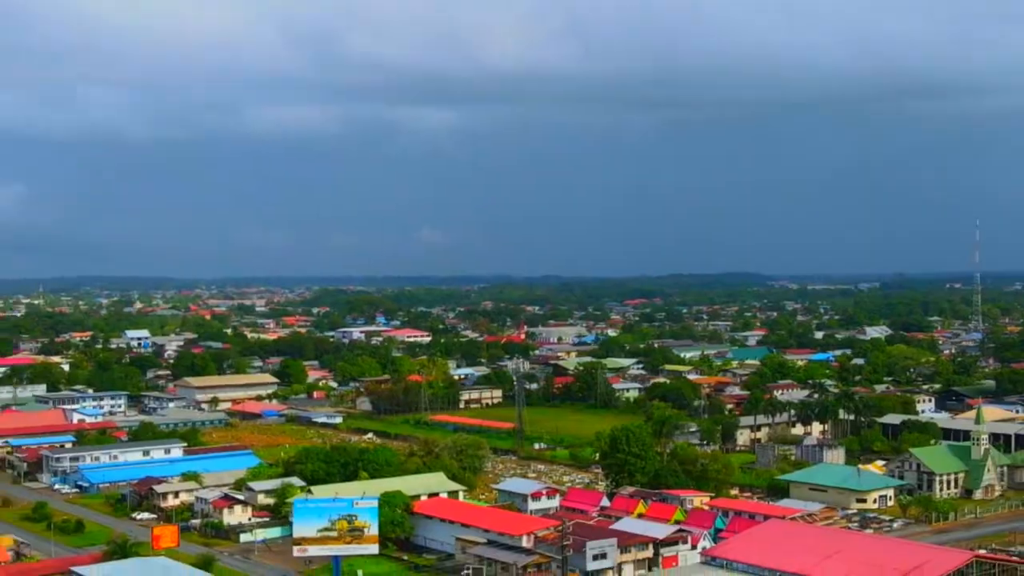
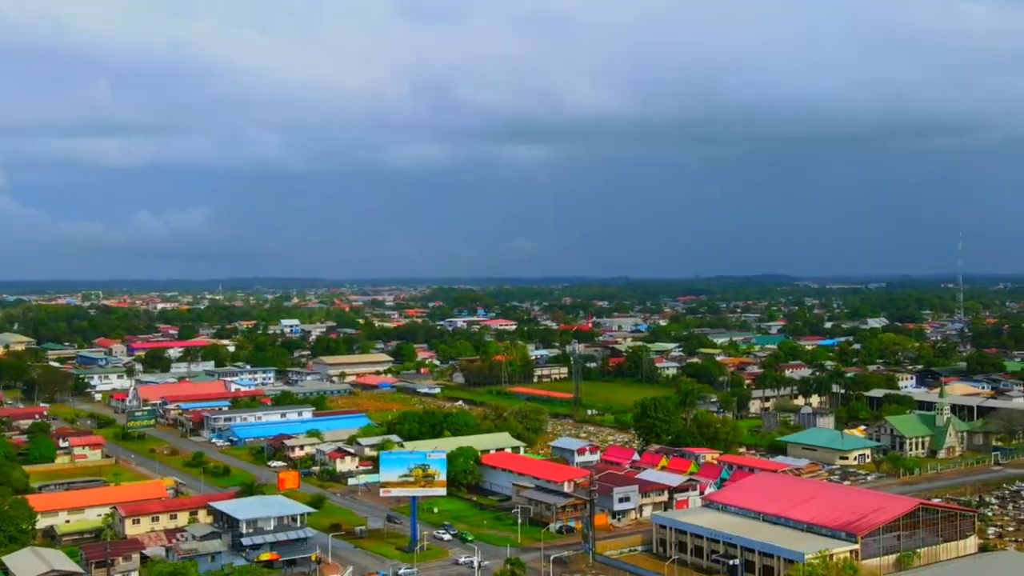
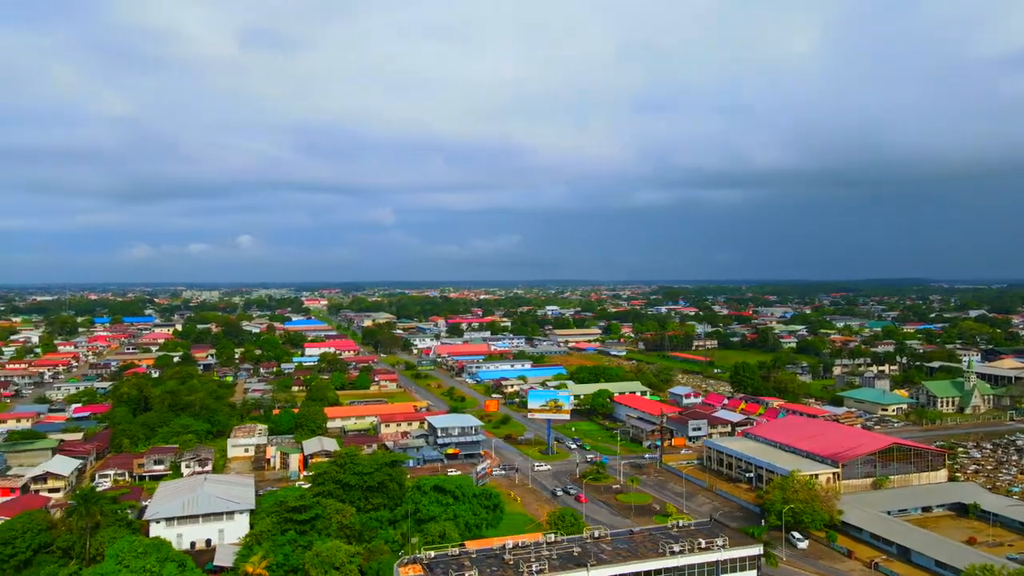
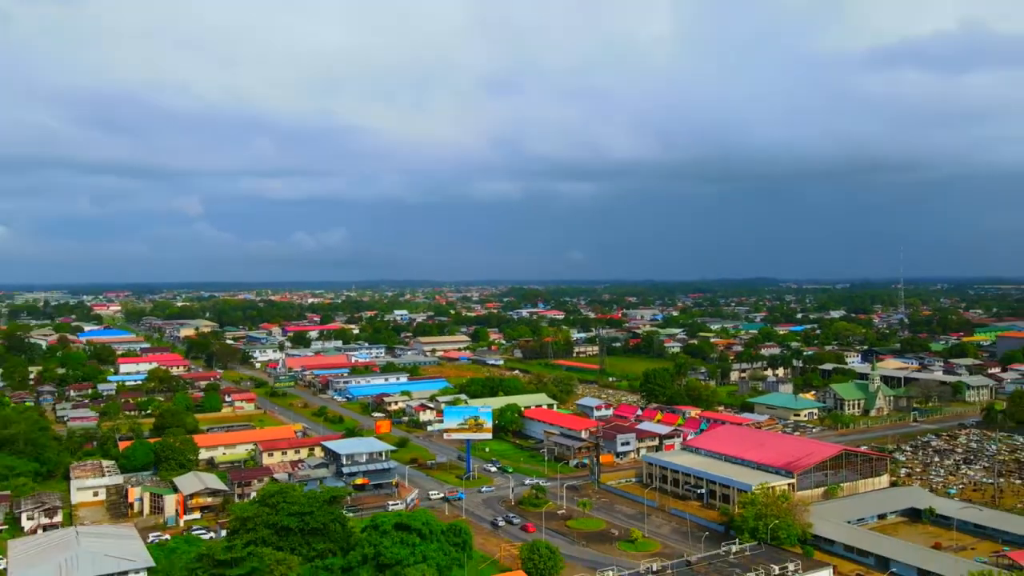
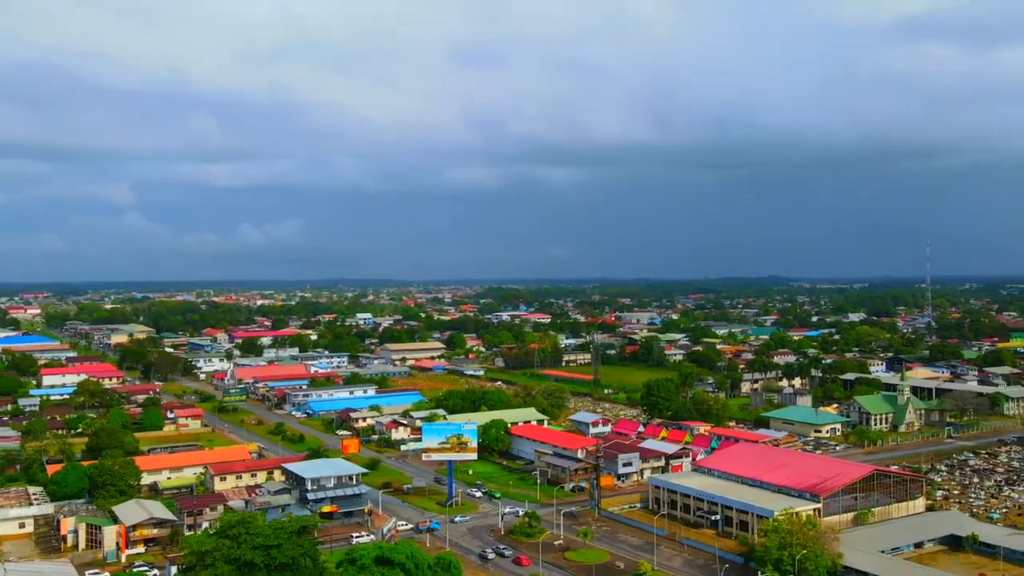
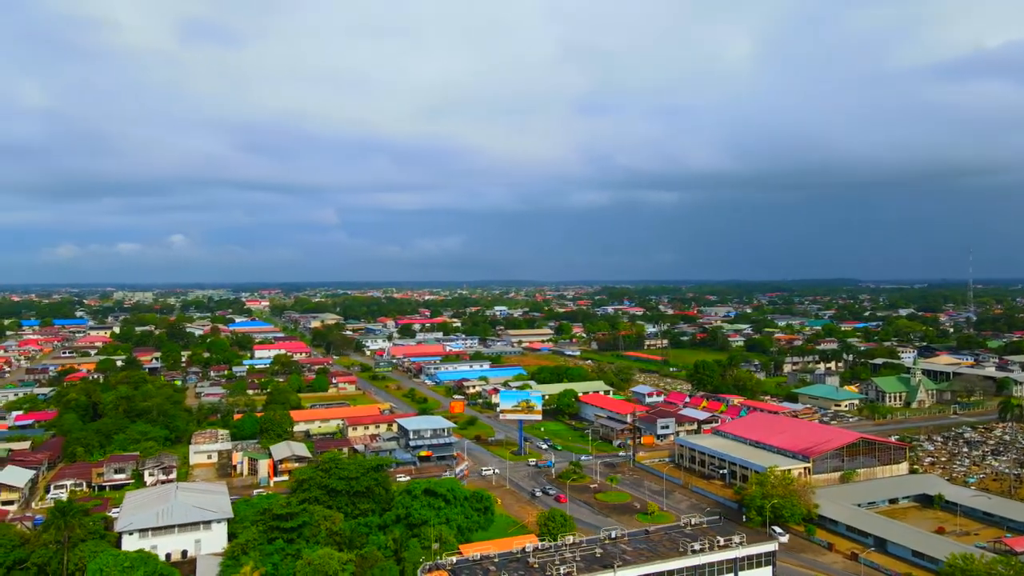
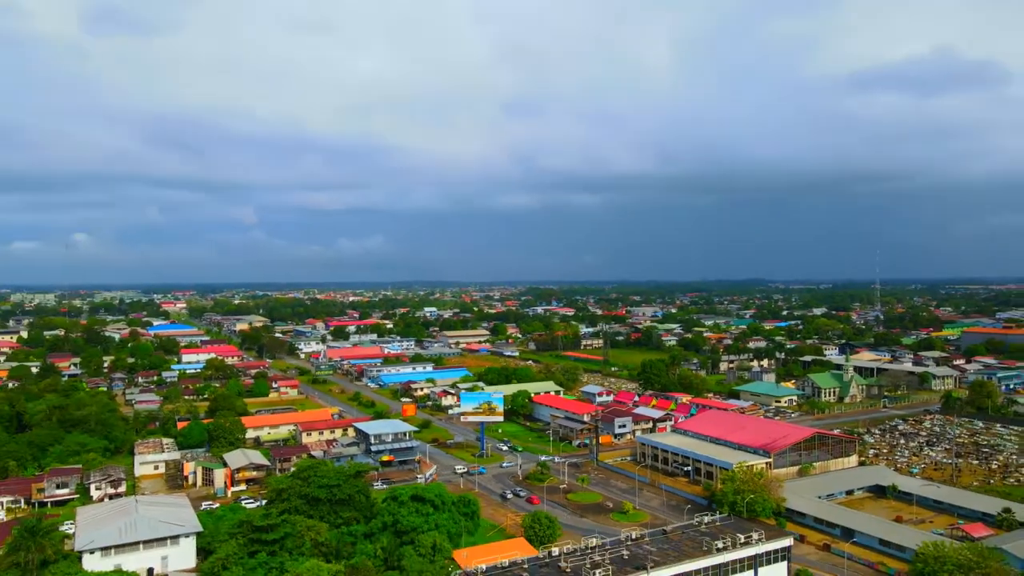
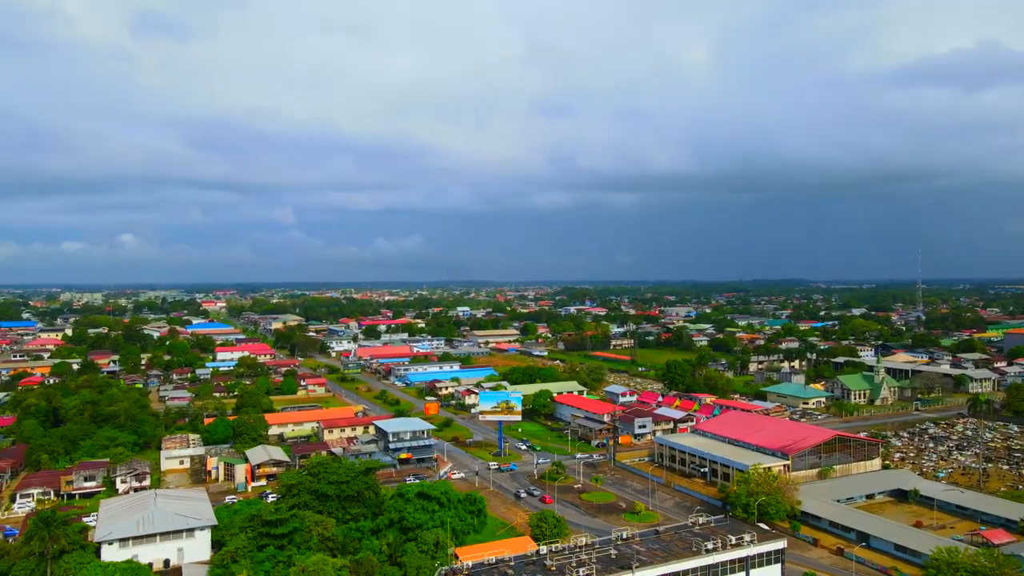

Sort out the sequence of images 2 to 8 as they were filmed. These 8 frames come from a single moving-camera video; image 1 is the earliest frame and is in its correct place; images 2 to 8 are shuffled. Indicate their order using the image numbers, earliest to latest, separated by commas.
2, 5, 4, 7, 8, 6, 3
